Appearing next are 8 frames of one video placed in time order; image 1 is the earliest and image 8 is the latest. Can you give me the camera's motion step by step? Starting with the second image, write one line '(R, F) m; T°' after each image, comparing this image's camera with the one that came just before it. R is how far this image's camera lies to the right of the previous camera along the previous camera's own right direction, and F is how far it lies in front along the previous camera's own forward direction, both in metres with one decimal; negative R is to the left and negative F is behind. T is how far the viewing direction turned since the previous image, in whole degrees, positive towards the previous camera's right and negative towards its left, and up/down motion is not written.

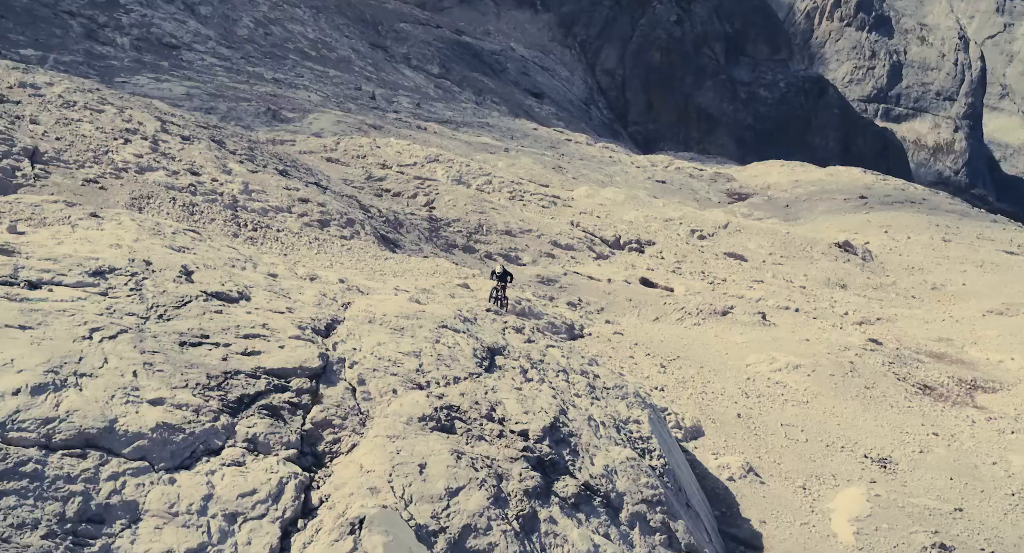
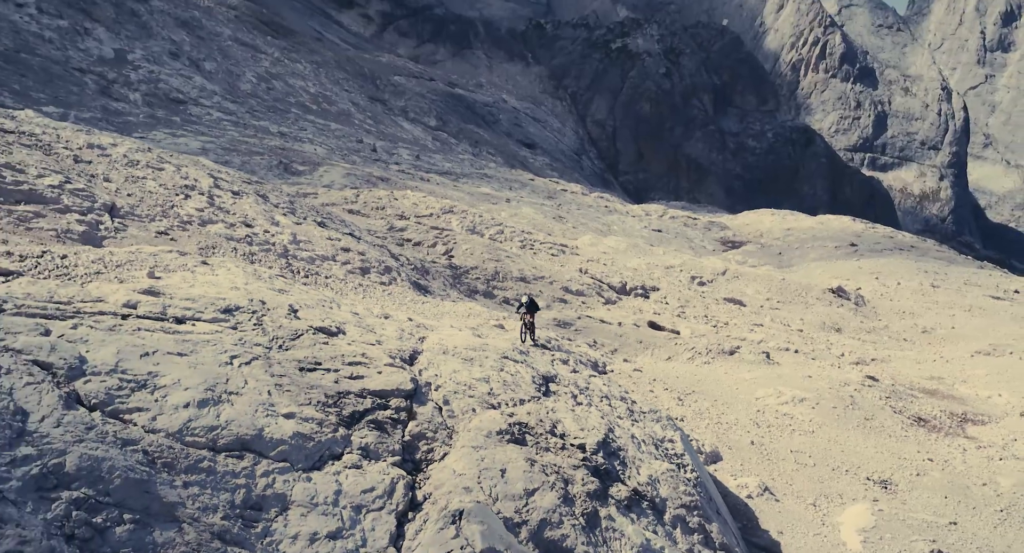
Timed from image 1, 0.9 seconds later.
(-0.6, -1.2) m; +1°
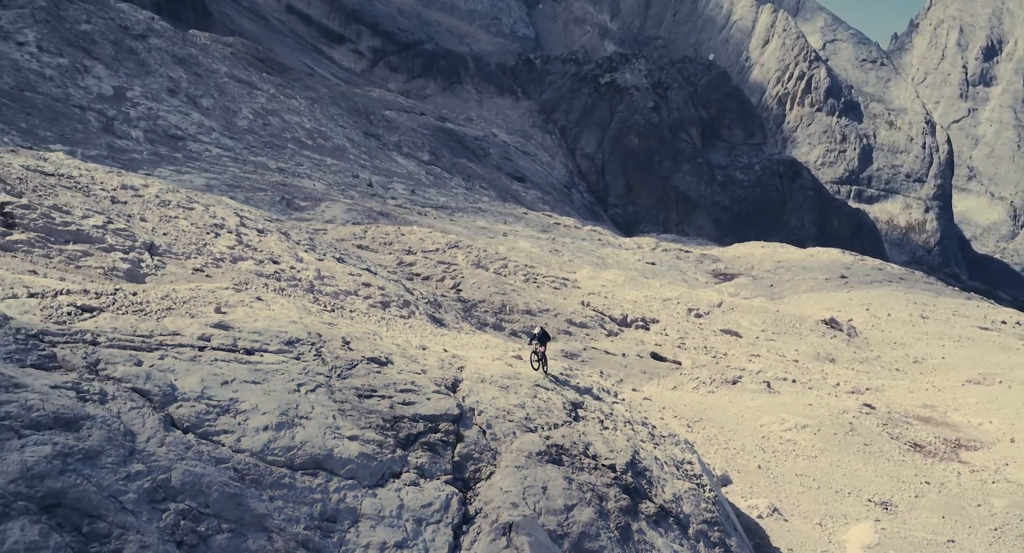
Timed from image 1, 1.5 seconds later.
(-0.4, -0.7) m; +1°
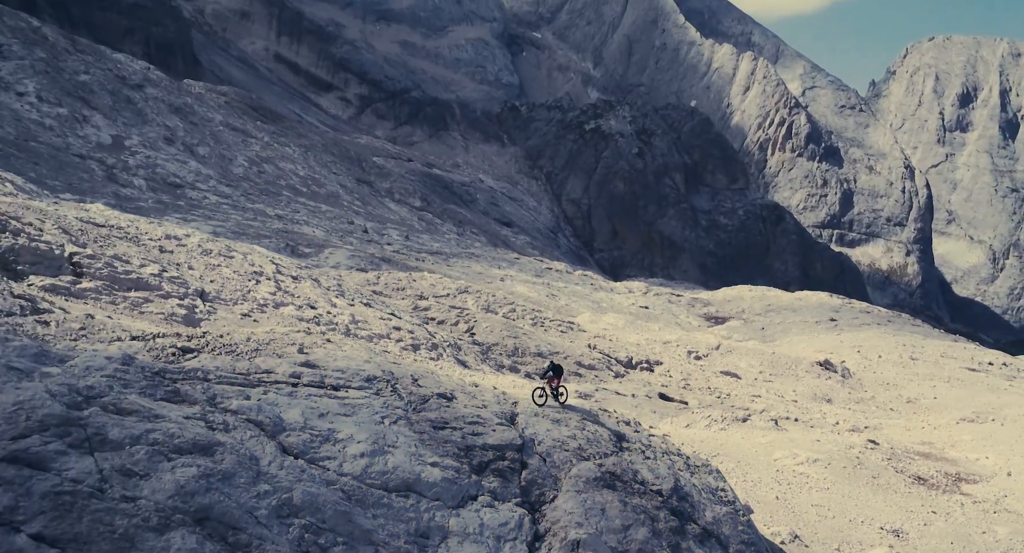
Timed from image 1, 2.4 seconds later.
(-0.7, -0.9) m; +1°
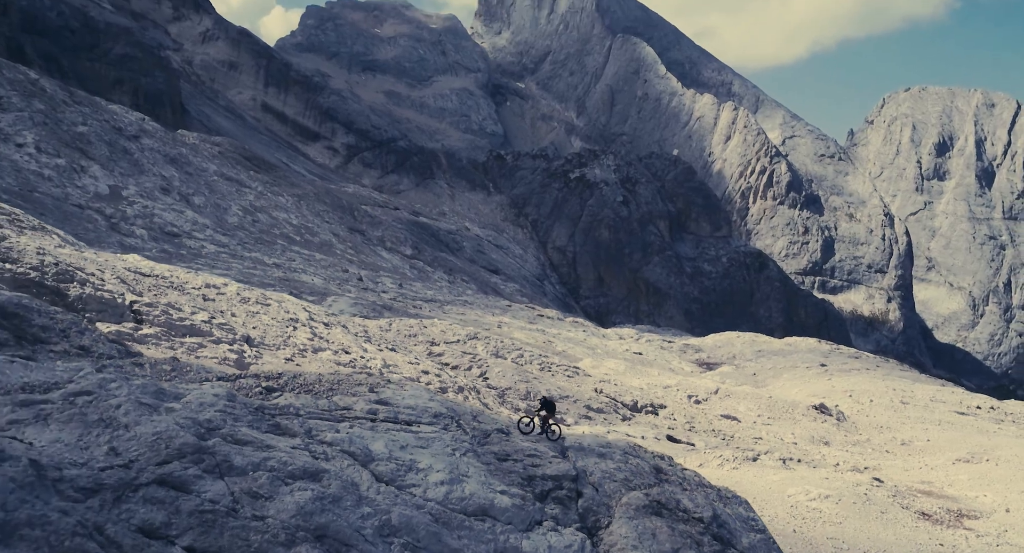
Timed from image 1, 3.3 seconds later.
(-0.8, -0.9) m; +1°
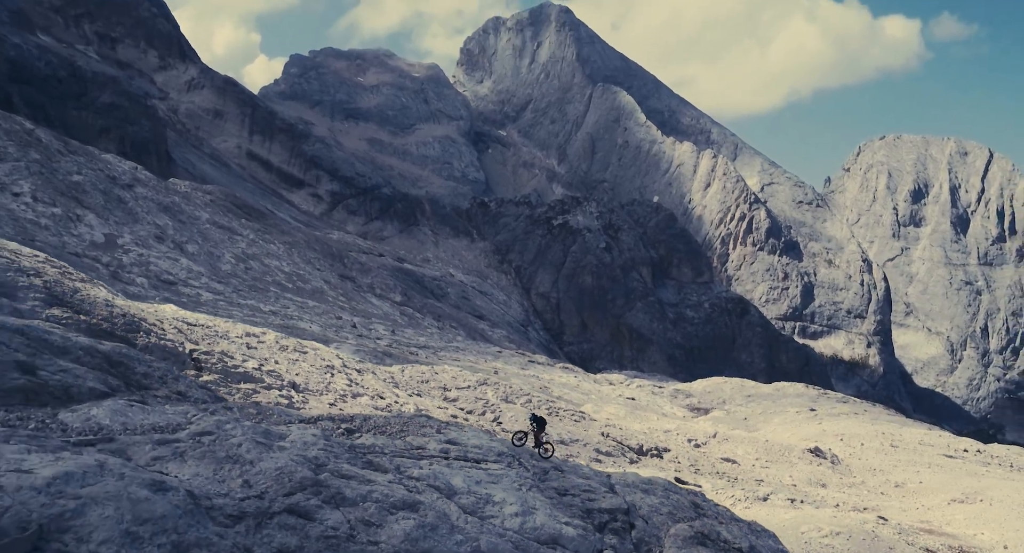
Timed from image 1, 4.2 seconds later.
(-0.9, -1.0) m; +1°
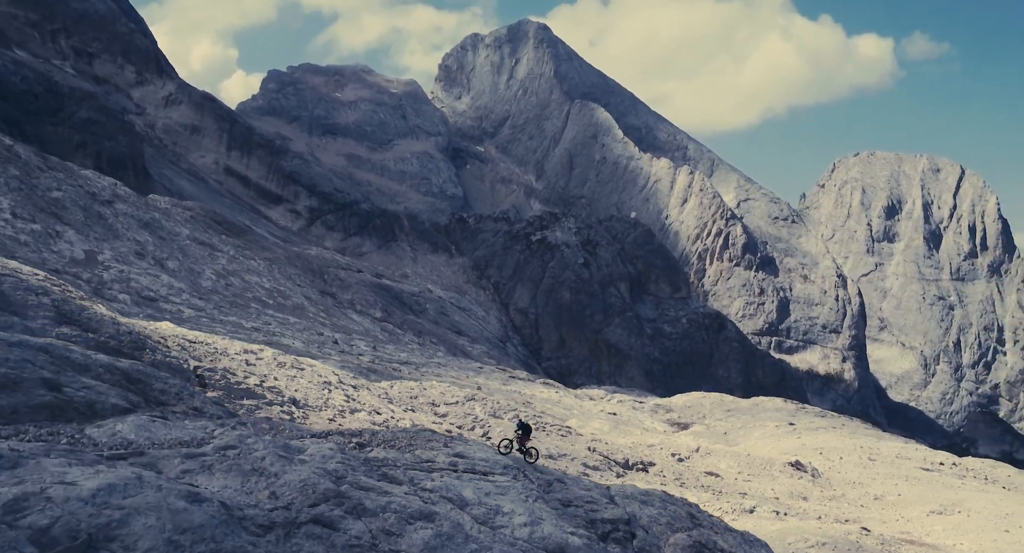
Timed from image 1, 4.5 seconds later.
(-0.3, -0.4) m; +1°
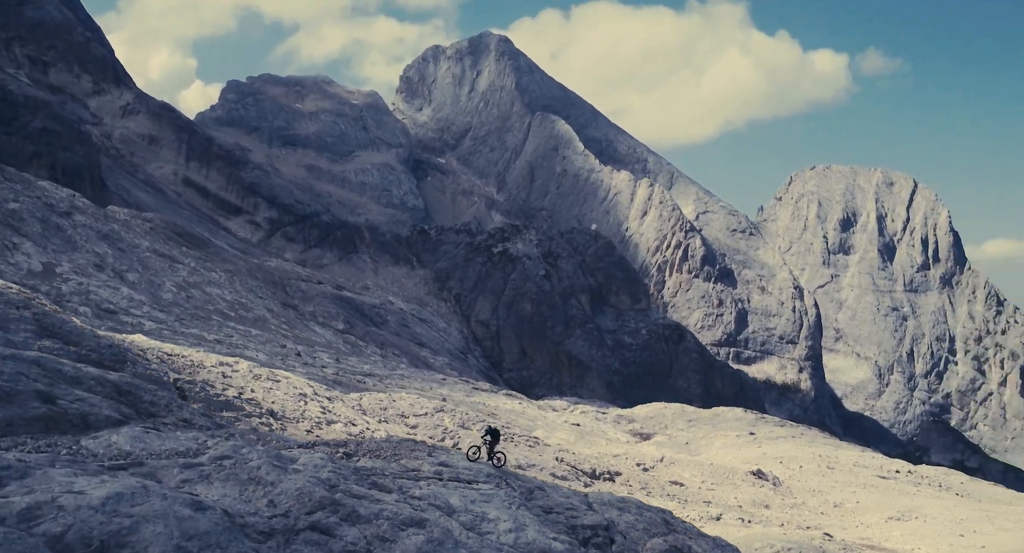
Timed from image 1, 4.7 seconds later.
(-0.3, -0.4) m; +3°
